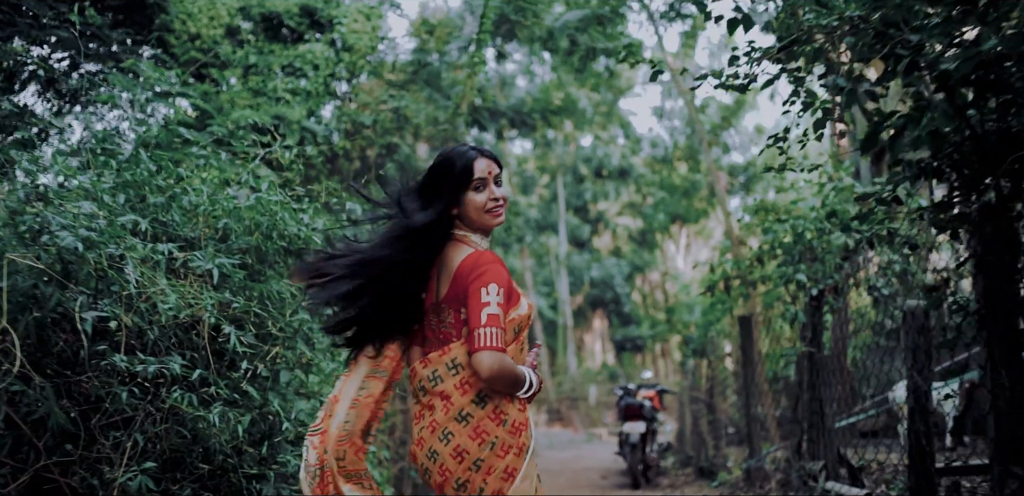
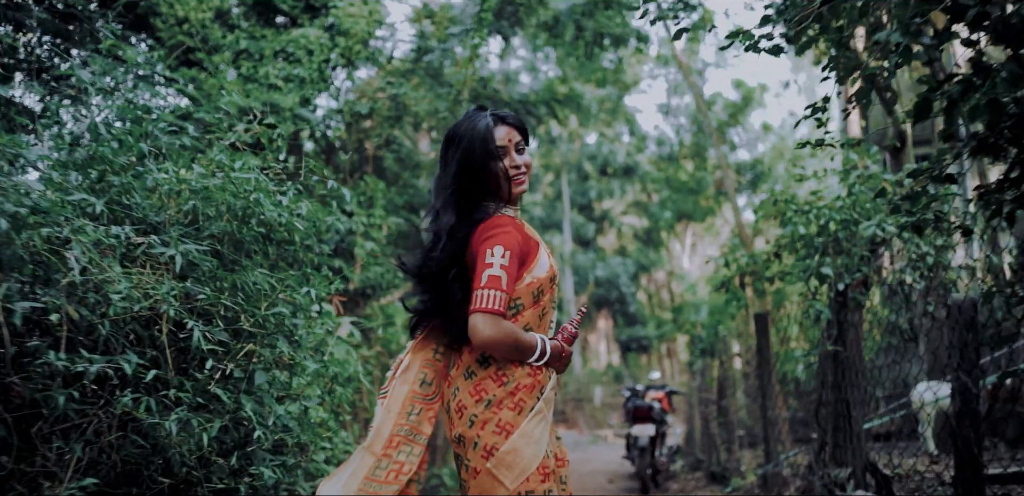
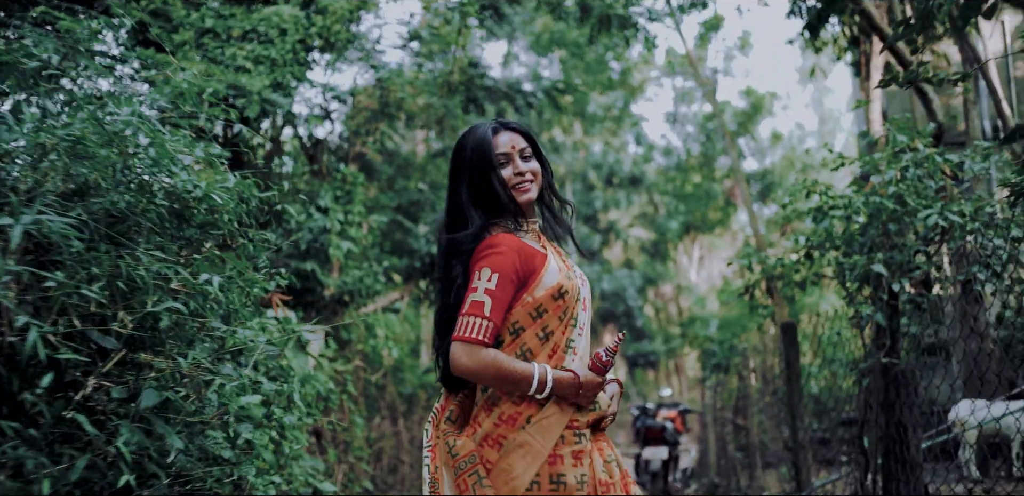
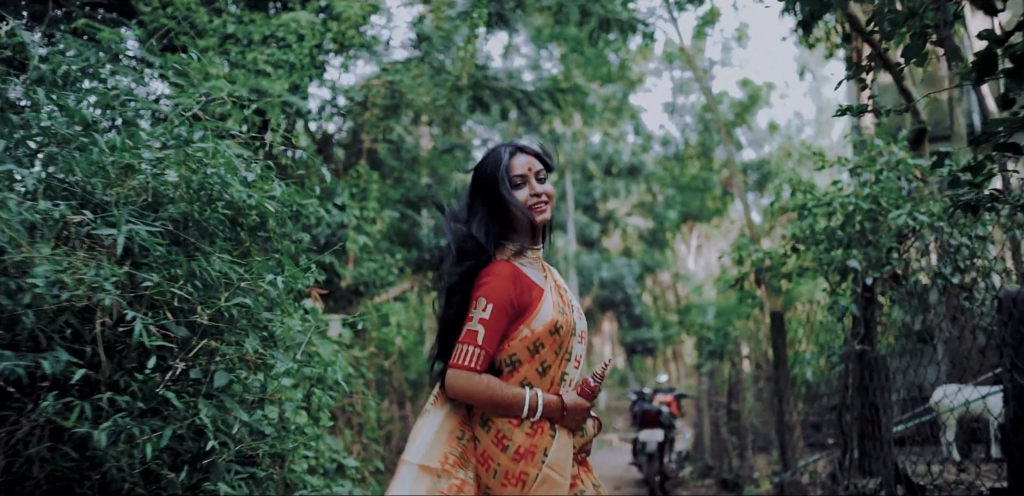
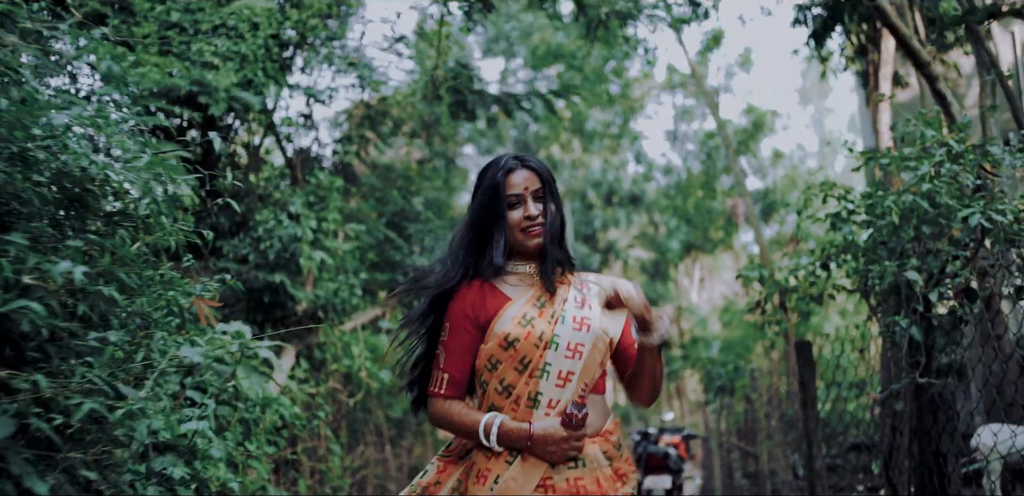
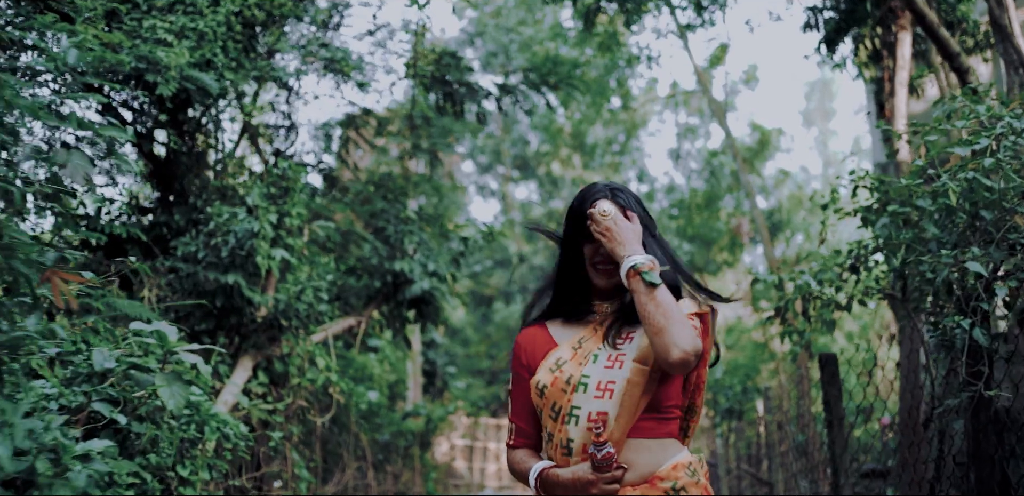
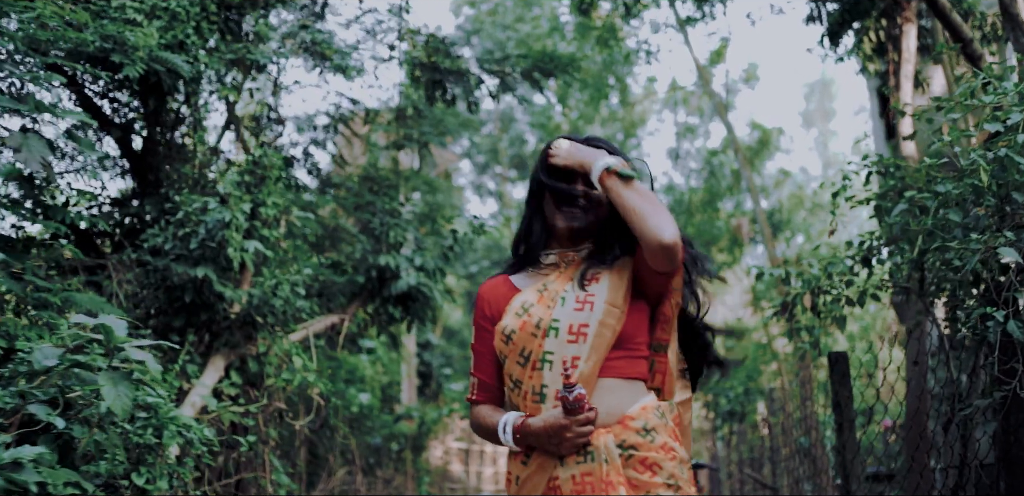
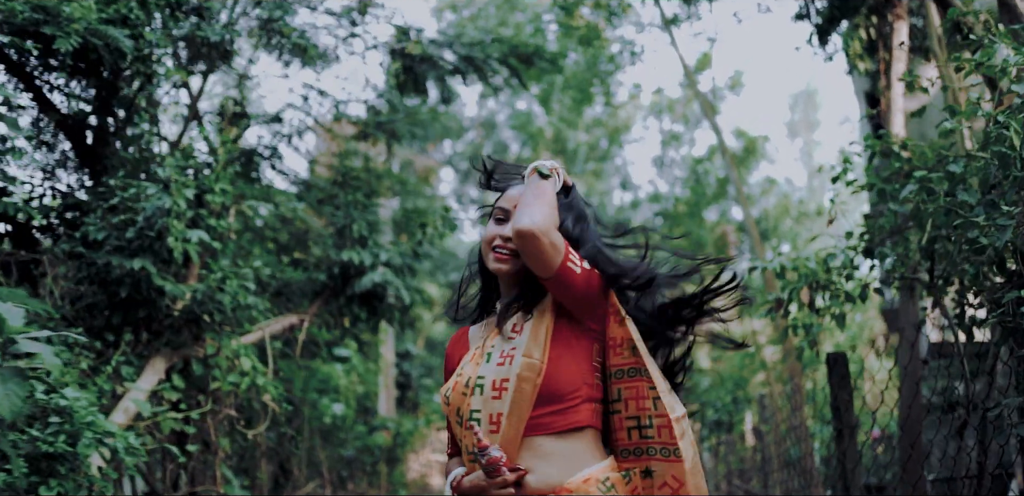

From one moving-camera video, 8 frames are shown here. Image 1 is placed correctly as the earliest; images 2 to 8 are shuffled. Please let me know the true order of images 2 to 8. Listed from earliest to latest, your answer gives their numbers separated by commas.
2, 4, 3, 5, 6, 7, 8
